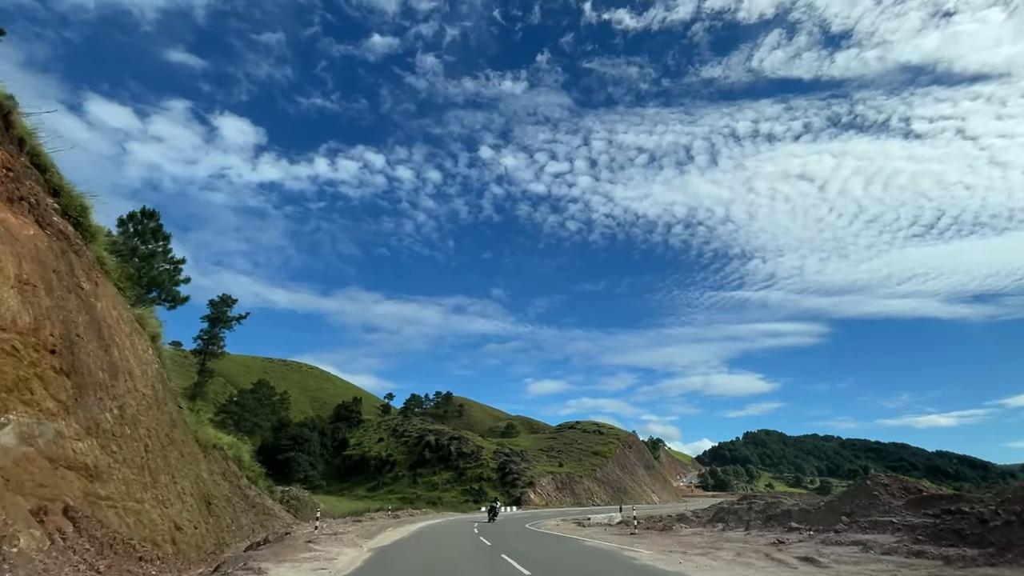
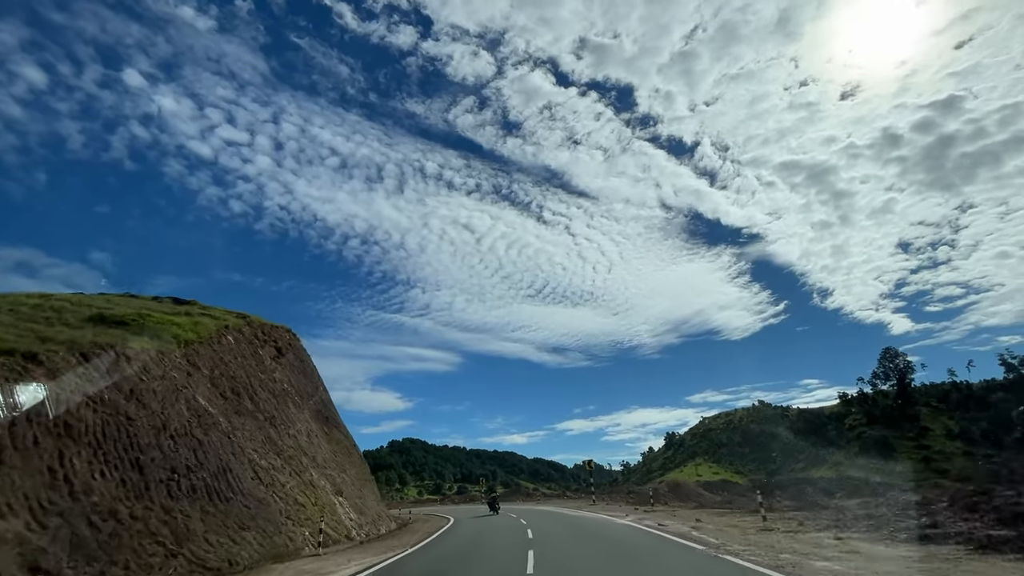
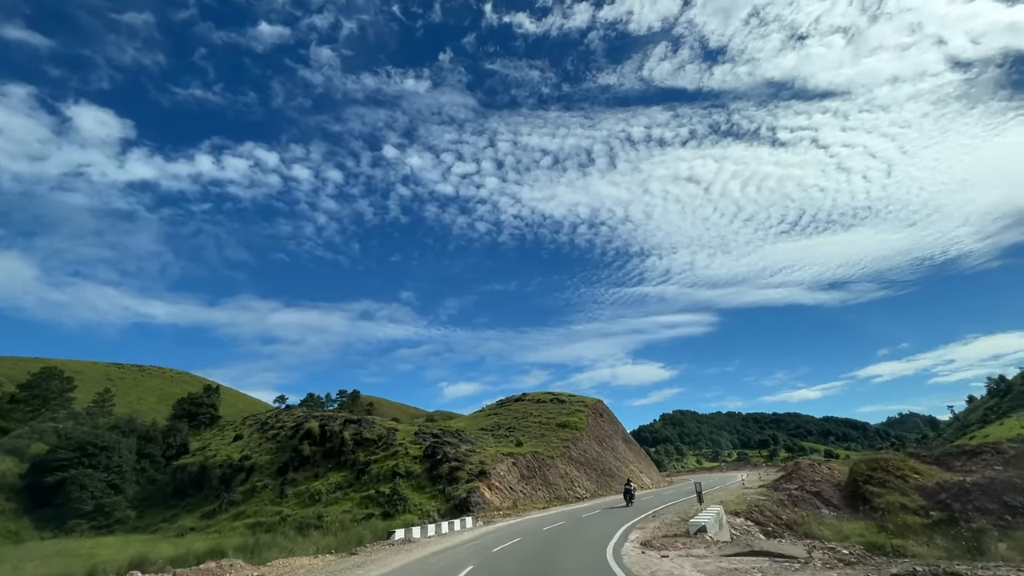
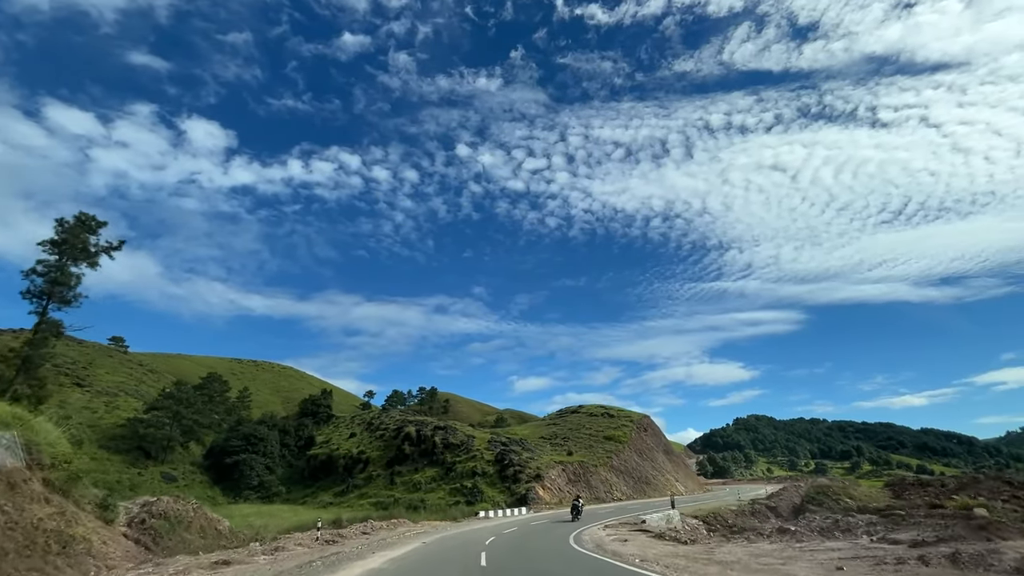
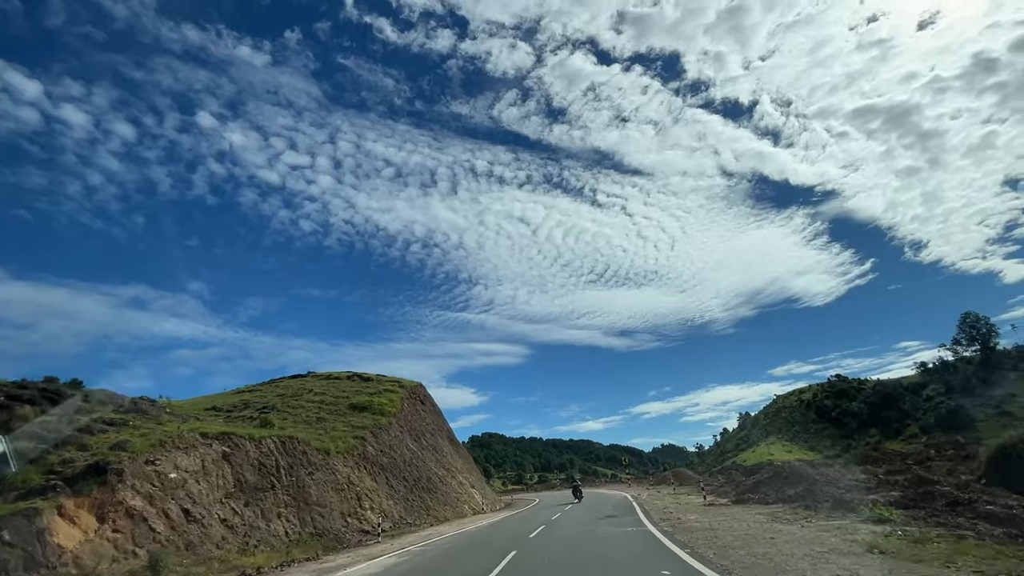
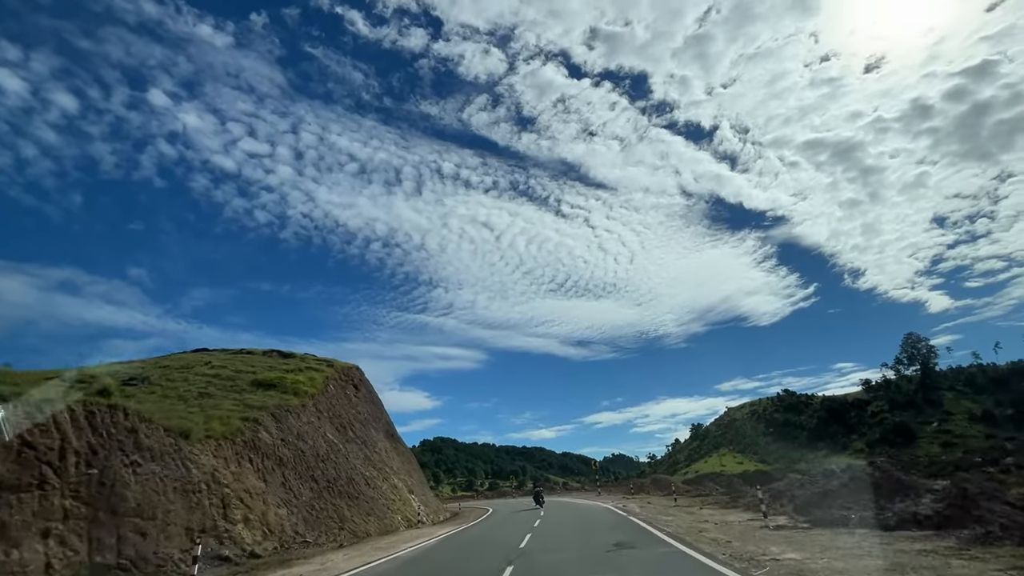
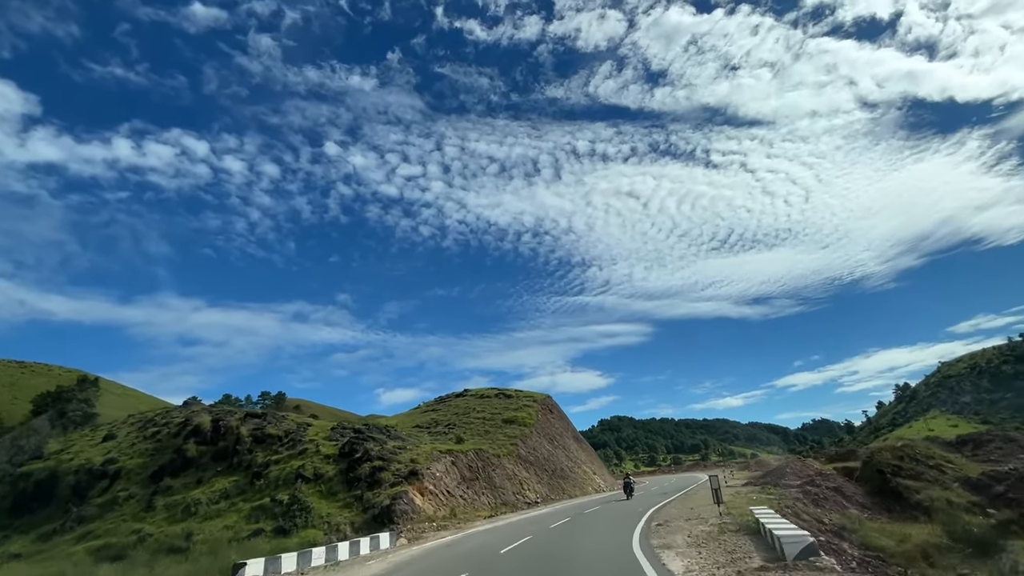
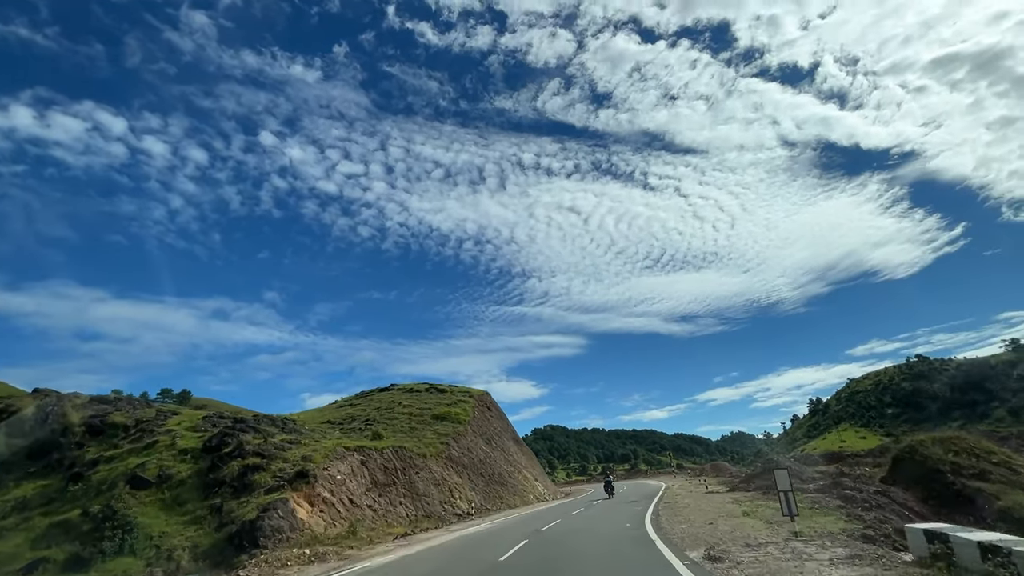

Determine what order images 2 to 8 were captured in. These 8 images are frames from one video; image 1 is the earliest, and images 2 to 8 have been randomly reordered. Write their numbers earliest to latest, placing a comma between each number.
4, 3, 7, 8, 5, 6, 2
